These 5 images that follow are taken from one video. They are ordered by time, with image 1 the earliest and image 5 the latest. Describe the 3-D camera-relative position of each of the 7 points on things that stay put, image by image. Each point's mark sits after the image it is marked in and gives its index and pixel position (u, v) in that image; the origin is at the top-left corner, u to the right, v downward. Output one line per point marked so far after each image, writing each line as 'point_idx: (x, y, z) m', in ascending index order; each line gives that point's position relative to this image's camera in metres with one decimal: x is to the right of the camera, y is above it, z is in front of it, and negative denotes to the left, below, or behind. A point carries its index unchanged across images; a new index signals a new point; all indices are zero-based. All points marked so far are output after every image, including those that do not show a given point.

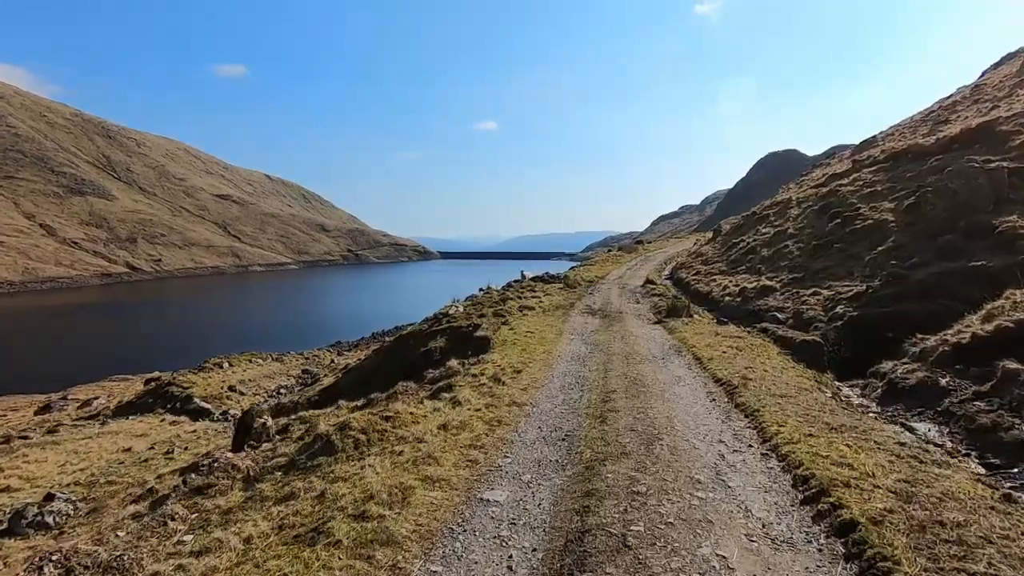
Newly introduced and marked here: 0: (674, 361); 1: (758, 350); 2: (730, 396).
0: (+5.5, -2.5, +18.2) m
1: (+9.1, -2.3, +19.8) m
2: (+5.4, -2.7, +13.2) m
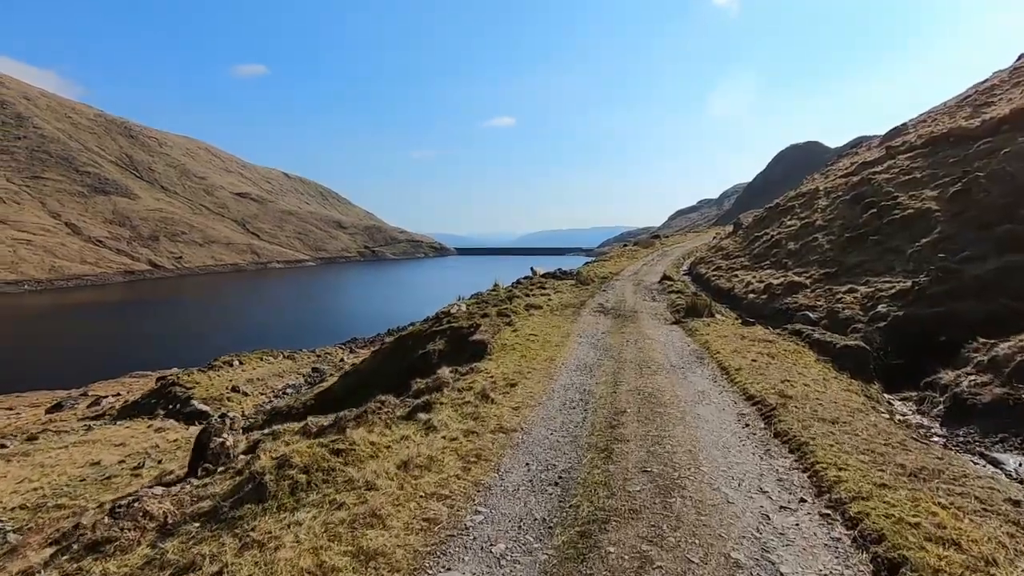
0: (+5.4, -2.4, +15.7) m
1: (+9.0, -2.2, +17.2) m
2: (+5.1, -2.7, +10.7) m
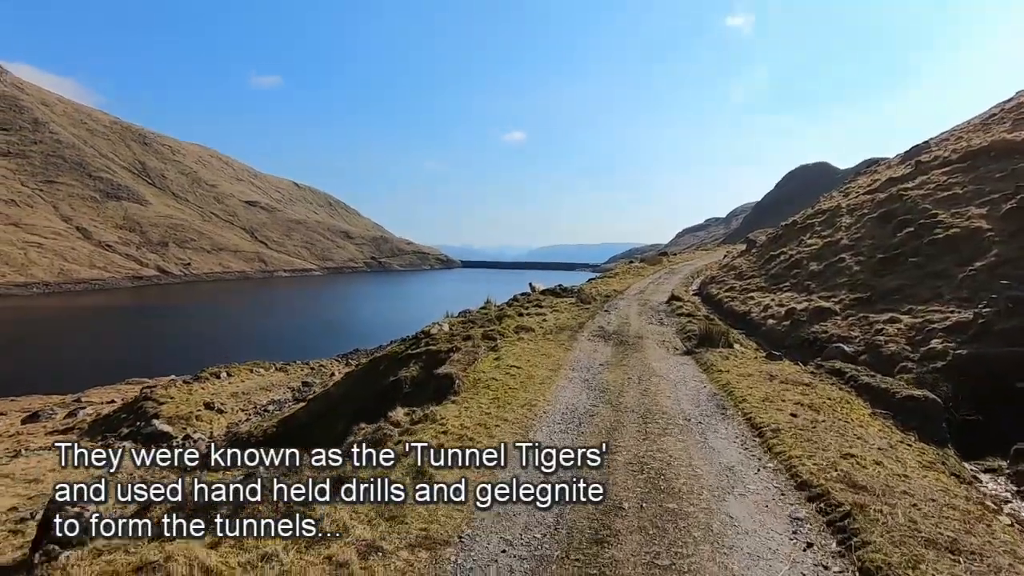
0: (+4.6, -3.1, +11.8) m
1: (+8.2, -3.1, +13.3) m
2: (+4.2, -3.2, +6.9) m
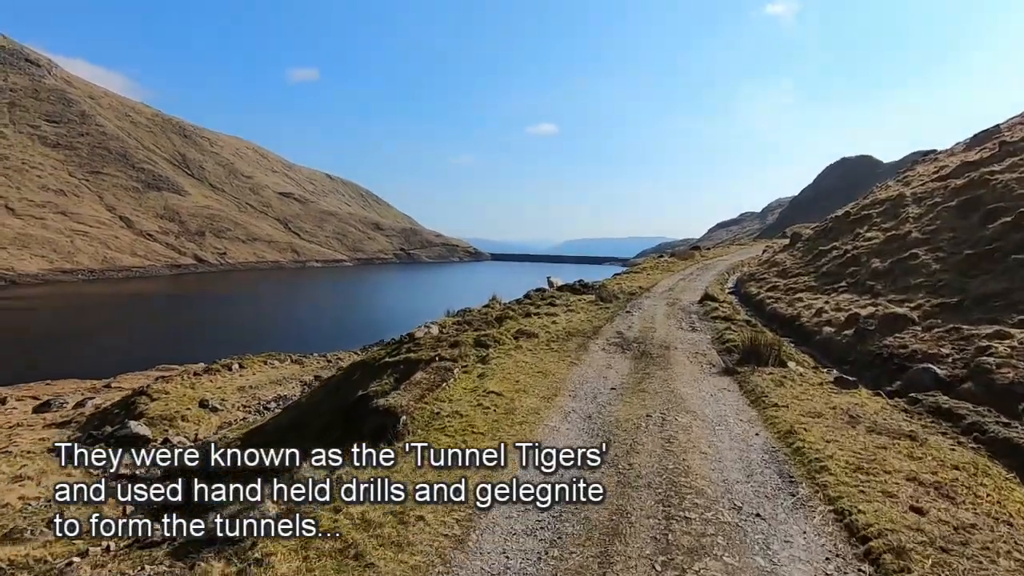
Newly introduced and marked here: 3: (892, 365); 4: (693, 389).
0: (+3.7, -3.3, +6.9) m
1: (+7.4, -3.2, +8.3) m
2: (+3.0, -3.4, +2.0) m
3: (+13.8, -2.8, +18.9) m
4: (+5.3, -2.9, +15.8) m
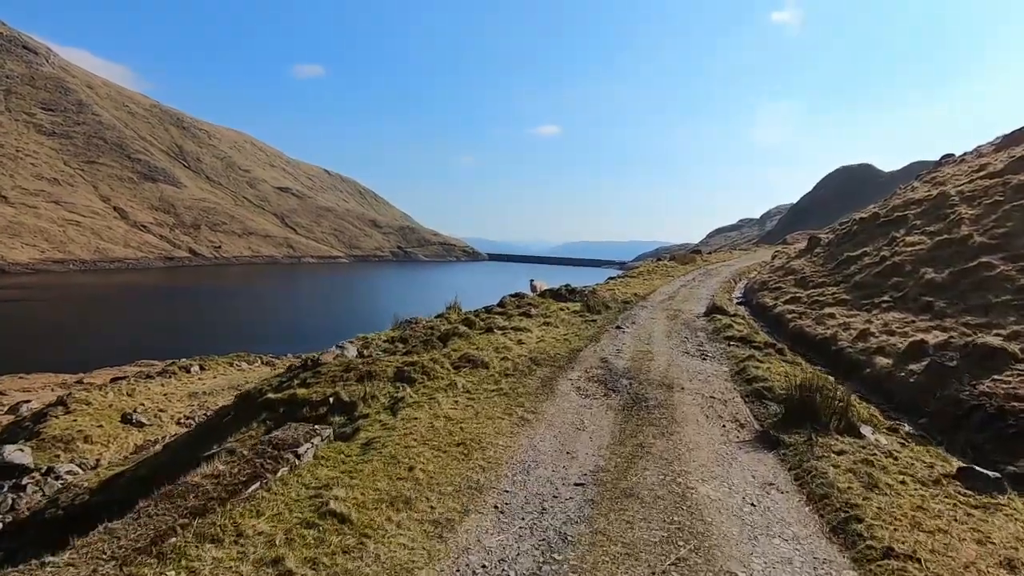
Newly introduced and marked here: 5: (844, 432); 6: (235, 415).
0: (+1.9, -3.6, +0.2) m
1: (+5.6, -3.7, +1.6) m
2: (+1.3, -3.7, -4.7) m
3: (+11.9, -3.4, +12.3) m
4: (+3.5, -3.3, +9.1) m
5: (+7.3, -3.1, +12.0) m
6: (-8.6, -3.9, +16.7) m
